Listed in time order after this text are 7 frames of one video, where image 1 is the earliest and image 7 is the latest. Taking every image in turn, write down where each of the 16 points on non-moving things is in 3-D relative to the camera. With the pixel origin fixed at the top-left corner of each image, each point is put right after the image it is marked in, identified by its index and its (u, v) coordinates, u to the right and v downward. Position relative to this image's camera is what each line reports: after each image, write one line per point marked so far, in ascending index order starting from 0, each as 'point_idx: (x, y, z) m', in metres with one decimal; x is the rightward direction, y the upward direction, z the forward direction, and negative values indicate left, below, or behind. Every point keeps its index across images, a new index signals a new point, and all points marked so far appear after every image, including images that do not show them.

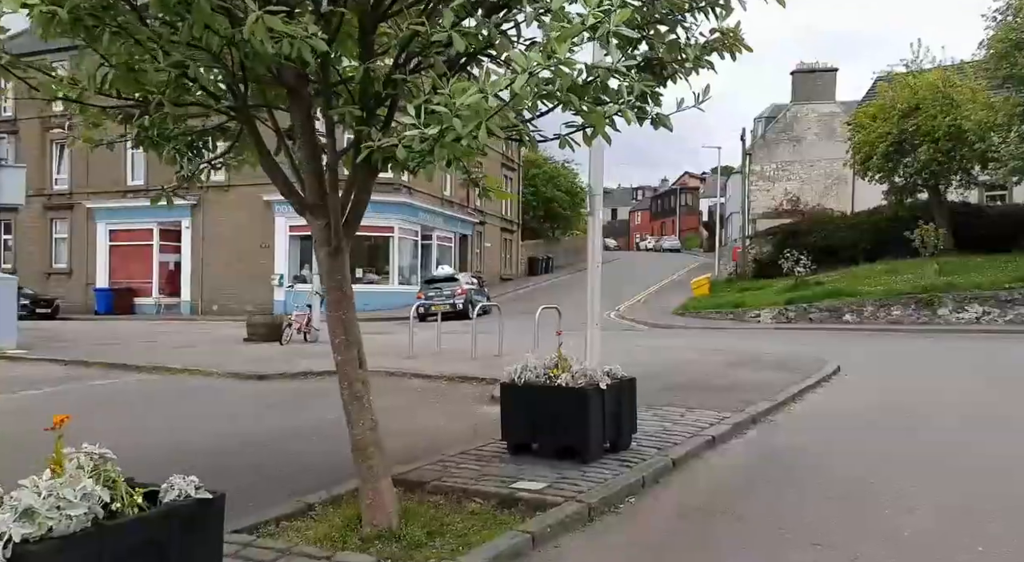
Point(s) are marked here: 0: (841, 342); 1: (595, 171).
0: (+7.4, -1.3, +19.3) m
1: (+1.0, +1.3, +10.1) m
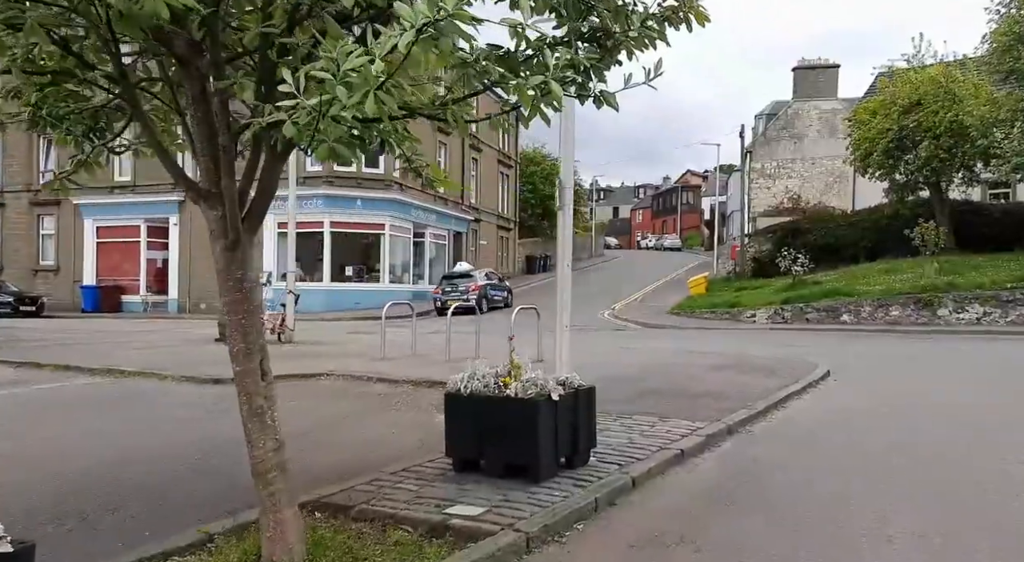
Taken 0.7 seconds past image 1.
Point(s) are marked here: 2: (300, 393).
0: (+7.0, -1.3, +18.6) m
1: (+0.6, +1.4, +9.4) m
2: (-2.6, -1.4, +10.7) m
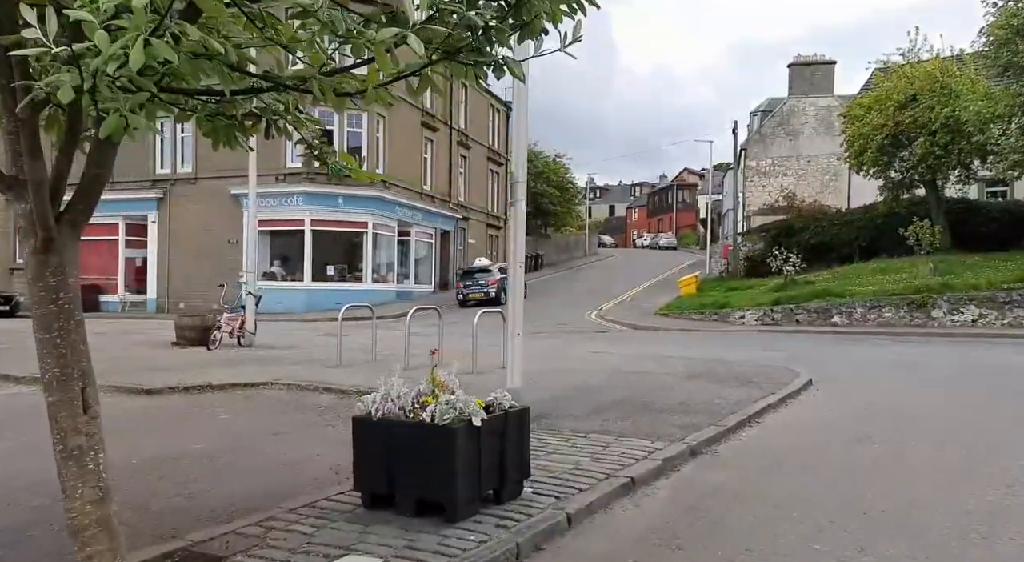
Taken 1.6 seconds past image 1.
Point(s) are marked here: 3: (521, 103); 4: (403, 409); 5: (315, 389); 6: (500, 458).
0: (+6.5, -1.3, +17.8) m
1: (+0.1, +1.3, +8.6) m
2: (-3.1, -1.4, +9.8) m
3: (+0.1, +1.8, +8.6) m
4: (-0.7, -0.8, +5.5) m
5: (-2.5, -1.4, +10.8) m
6: (-0.1, -1.1, +5.5) m
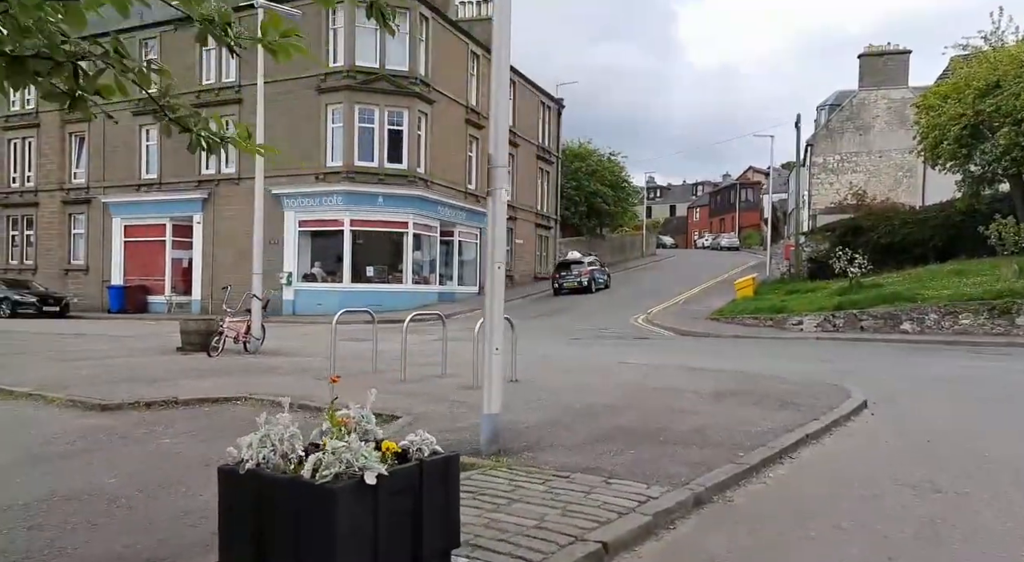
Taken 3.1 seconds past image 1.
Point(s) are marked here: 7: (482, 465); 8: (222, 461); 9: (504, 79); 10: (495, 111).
0: (+7.0, -1.4, +15.9) m
1: (-0.1, +1.3, +7.2) m
2: (-3.2, -1.5, +8.7) m
3: (-0.1, +1.8, +7.2) m
4: (-1.1, -0.8, +4.1) m
5: (-2.5, -1.4, +9.6) m
6: (-0.5, -1.2, +4.2) m
7: (-0.2, -1.5, +6.8) m
8: (-2.4, -1.5, +7.1) m
9: (-0.1, +1.7, +7.2) m
10: (-0.1, +1.4, +7.3) m
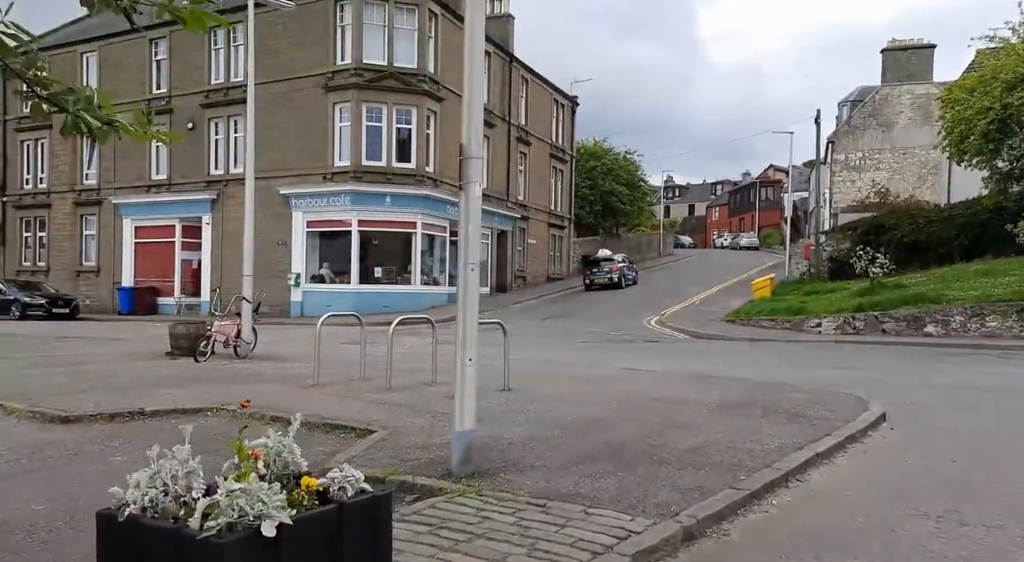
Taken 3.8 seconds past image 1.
0: (+7.0, -1.4, +15.0) m
1: (-0.3, +1.2, +6.5) m
2: (-3.4, -1.5, +8.1) m
3: (-0.3, +1.7, +6.6) m
4: (-1.4, -0.9, +3.5) m
5: (-2.6, -1.4, +8.9) m
6: (-0.7, -1.2, +3.5) m
7: (-0.4, -1.5, +6.1) m
8: (-2.6, -1.5, +6.5) m
9: (-0.3, +1.7, +6.5) m
10: (-0.3, +1.4, +6.6) m
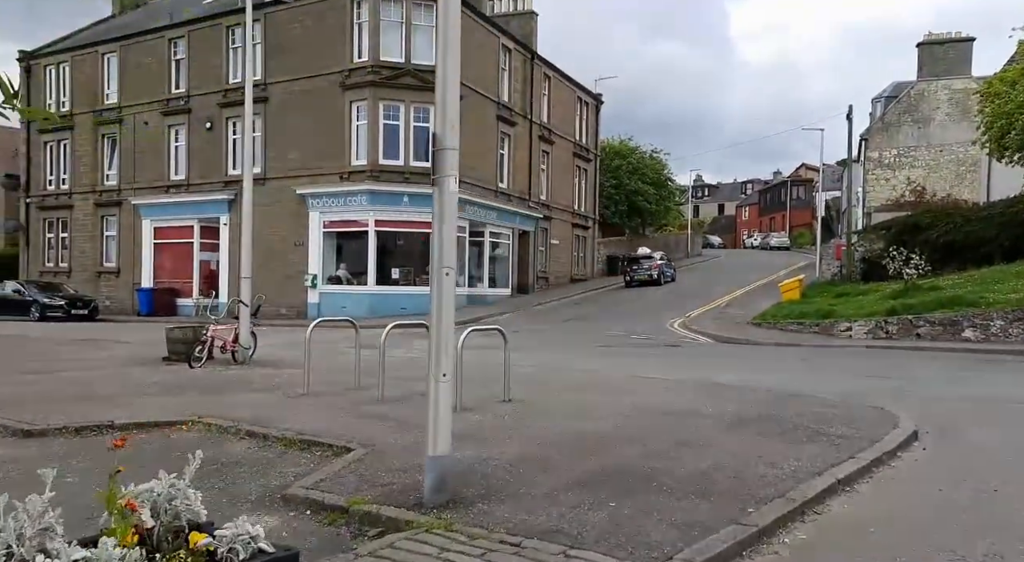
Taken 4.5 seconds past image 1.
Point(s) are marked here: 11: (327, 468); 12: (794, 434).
0: (+7.2, -1.5, +14.1) m
1: (-0.4, +1.2, +5.8) m
2: (-3.5, -1.5, +7.5) m
3: (-0.4, +1.7, +5.9) m
4: (-1.6, -0.9, +2.8) m
5: (-2.7, -1.5, +8.3) m
6: (-1.0, -1.2, +2.8) m
7: (-0.6, -1.5, +5.4) m
8: (-2.7, -1.6, +5.9) m
9: (-0.4, +1.6, +5.8) m
10: (-0.5, +1.4, +5.9) m
11: (-1.5, -1.5, +7.0) m
12: (+2.6, -1.4, +8.0) m
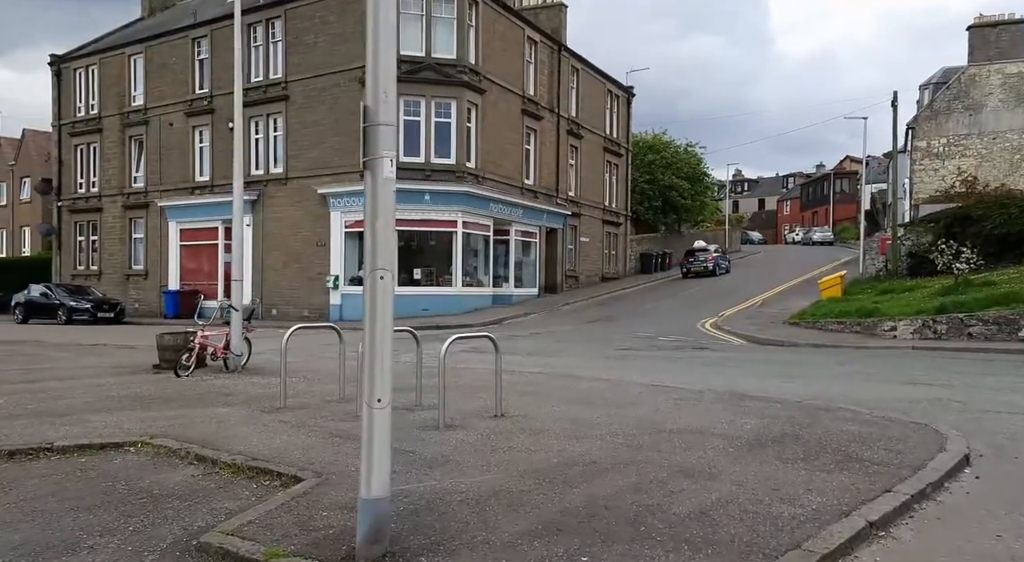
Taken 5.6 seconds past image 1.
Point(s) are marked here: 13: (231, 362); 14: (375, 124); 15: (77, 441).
0: (+7.3, -1.4, +12.7) m
1: (-0.8, +1.2, +4.8) m
2: (-3.6, -1.6, +6.6) m
3: (-0.7, +1.7, +4.8) m
4: (-2.0, -1.0, +1.9) m
5: (-2.8, -1.5, +7.4) m
6: (-1.4, -1.3, +1.8) m
7: (-0.9, -1.6, +4.4) m
8: (-3.0, -1.6, +5.0) m
9: (-0.7, +1.6, +4.8) m
10: (-0.8, +1.3, +4.9) m
11: (-1.7, -1.6, +6.0) m
12: (+2.5, -1.4, +6.9) m
13: (-4.4, -1.3, +13.4) m
14: (-0.8, +0.9, +4.8) m
15: (-4.0, -1.5, +7.9) m
